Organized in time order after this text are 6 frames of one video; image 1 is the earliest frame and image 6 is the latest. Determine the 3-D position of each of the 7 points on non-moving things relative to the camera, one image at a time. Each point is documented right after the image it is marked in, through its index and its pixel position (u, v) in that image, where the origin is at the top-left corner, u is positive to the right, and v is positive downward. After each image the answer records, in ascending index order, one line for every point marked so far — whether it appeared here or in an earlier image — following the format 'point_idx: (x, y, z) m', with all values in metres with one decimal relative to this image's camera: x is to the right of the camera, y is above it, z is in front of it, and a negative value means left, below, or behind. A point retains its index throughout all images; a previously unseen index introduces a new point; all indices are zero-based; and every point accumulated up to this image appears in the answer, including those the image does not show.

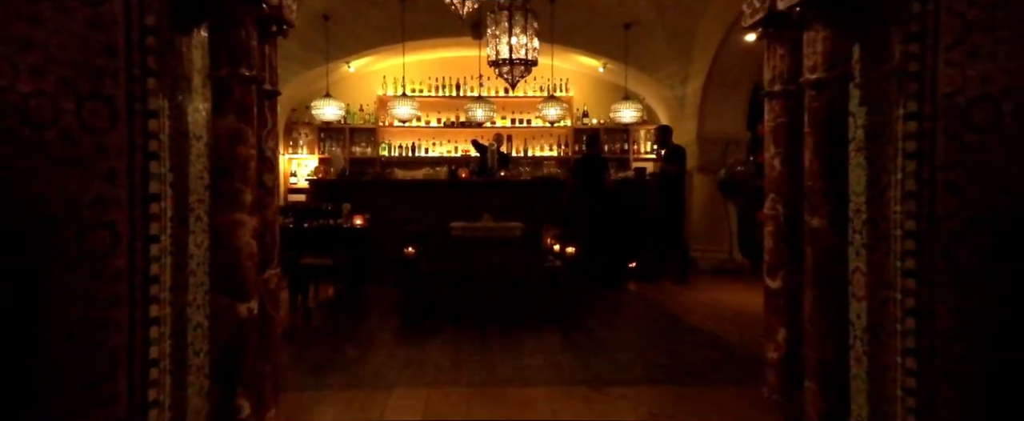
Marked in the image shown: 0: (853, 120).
0: (+1.2, +0.3, +2.2) m
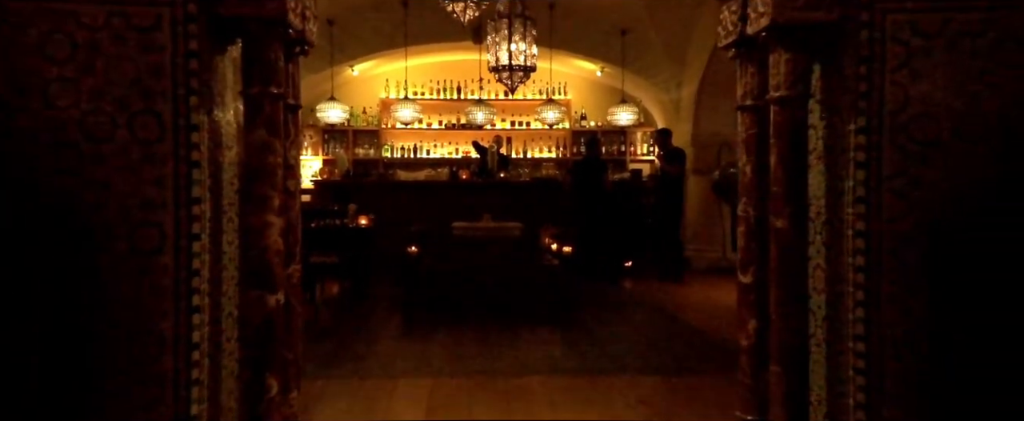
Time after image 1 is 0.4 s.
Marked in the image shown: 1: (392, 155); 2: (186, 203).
0: (+1.2, +0.3, +2.5) m
1: (-2.1, +1.0, +10.9) m
2: (-1.1, 0.0, +2.2) m
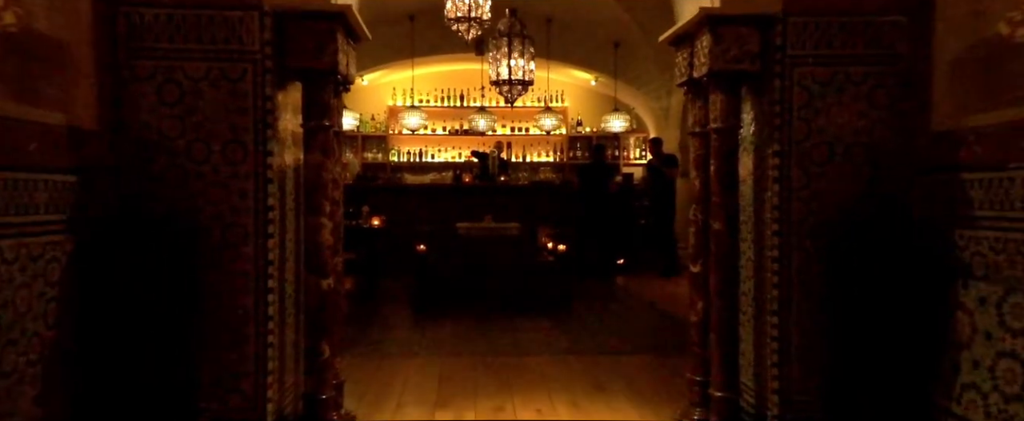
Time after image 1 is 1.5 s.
0: (+1.1, +0.3, +3.2) m
1: (-2.1, +0.9, +11.7) m
2: (-1.1, 0.0, +2.9) m
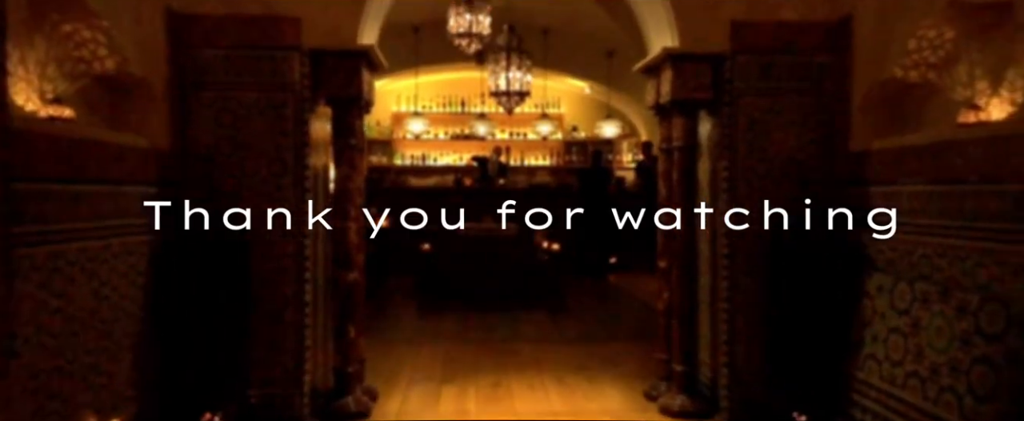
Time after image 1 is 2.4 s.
0: (+1.1, +0.3, +3.8) m
1: (-2.1, +0.9, +12.3) m
2: (-1.1, 0.0, +3.5) m
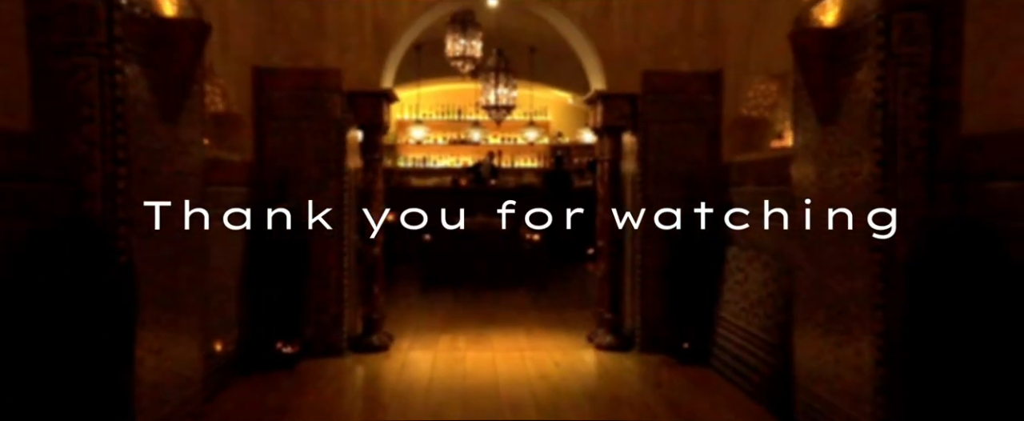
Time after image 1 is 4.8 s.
0: (+0.9, +0.3, +5.3) m
1: (-2.3, +1.0, +13.8) m
2: (-1.3, 0.0, +5.0) m
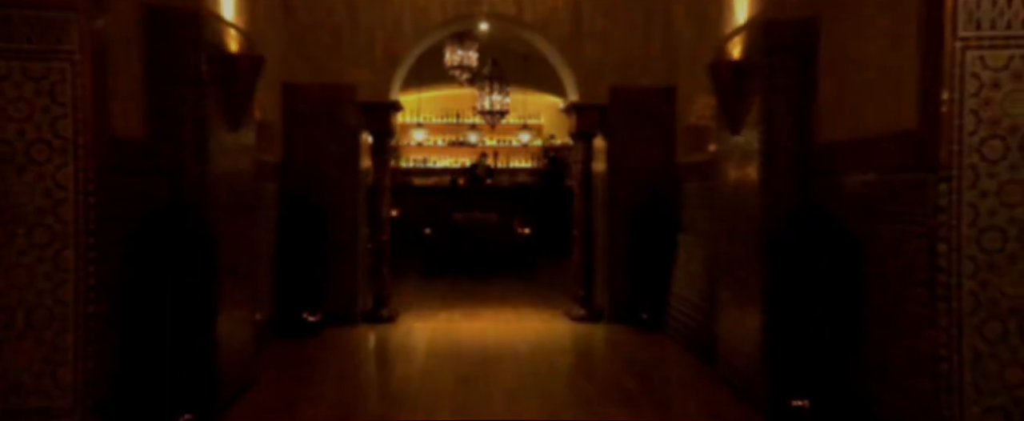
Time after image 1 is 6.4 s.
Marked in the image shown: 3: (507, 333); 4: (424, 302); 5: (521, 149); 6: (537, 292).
0: (+0.8, +0.4, +6.2) m
1: (-2.4, +1.0, +14.7) m
2: (-1.4, +0.1, +5.9) m
3: (-0.1, -1.1, +5.7) m
4: (-1.0, -1.0, +7.1) m
5: (+0.2, +1.4, +15.0) m
6: (+0.3, -1.0, +7.6) m
